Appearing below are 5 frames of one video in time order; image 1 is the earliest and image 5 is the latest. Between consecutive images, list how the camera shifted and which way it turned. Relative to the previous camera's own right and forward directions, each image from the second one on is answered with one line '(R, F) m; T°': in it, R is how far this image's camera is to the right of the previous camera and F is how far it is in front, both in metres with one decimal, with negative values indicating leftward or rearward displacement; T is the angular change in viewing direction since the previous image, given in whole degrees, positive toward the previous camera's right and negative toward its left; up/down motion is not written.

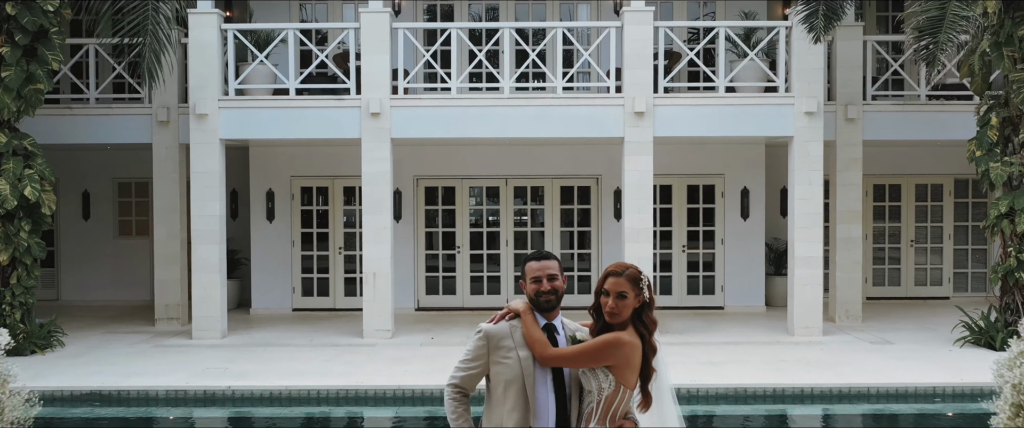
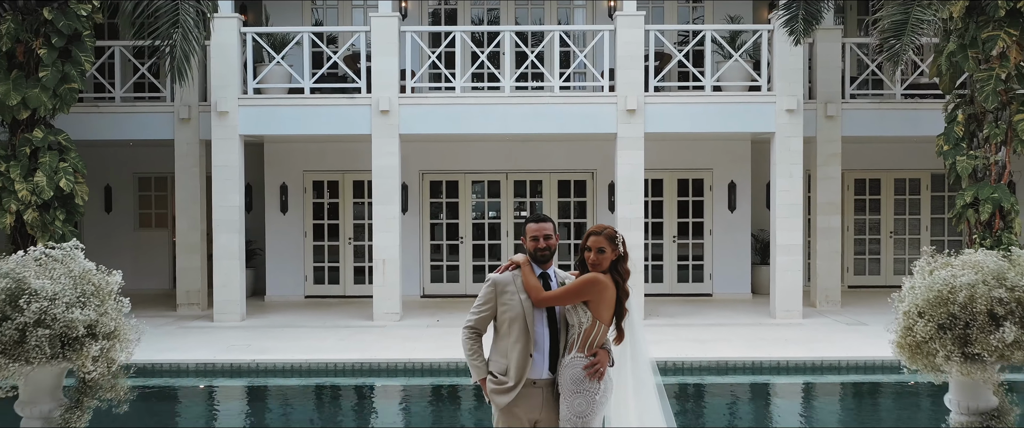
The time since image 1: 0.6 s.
(0.0, -0.5) m; 0°
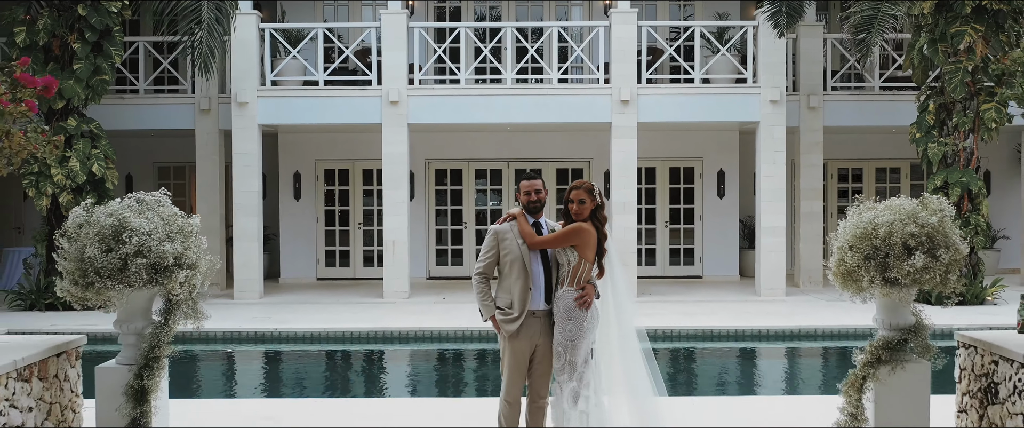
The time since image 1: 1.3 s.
(0.0, -0.6) m; 0°
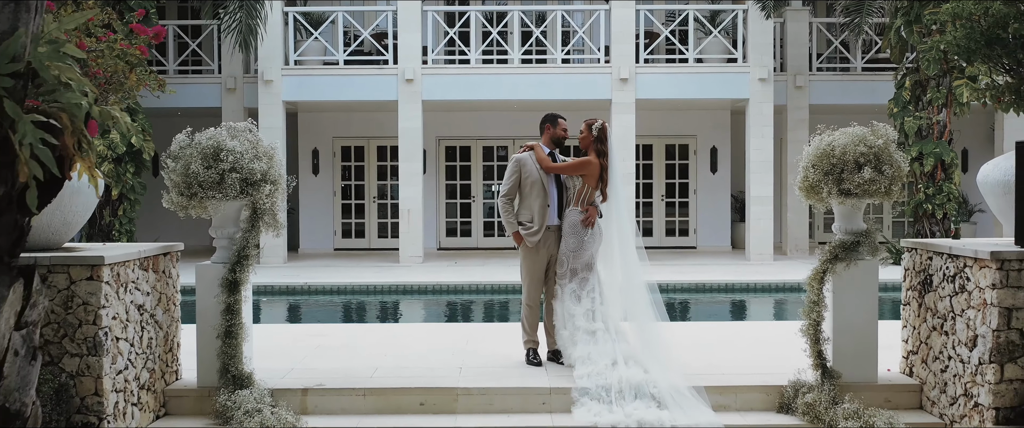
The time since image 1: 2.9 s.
(-0.1, -0.7) m; 0°
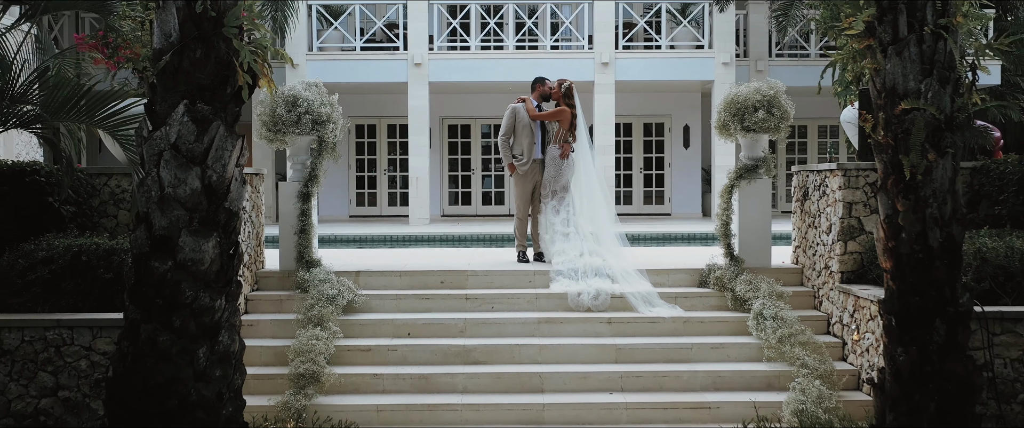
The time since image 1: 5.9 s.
(0.0, -1.4) m; 0°
